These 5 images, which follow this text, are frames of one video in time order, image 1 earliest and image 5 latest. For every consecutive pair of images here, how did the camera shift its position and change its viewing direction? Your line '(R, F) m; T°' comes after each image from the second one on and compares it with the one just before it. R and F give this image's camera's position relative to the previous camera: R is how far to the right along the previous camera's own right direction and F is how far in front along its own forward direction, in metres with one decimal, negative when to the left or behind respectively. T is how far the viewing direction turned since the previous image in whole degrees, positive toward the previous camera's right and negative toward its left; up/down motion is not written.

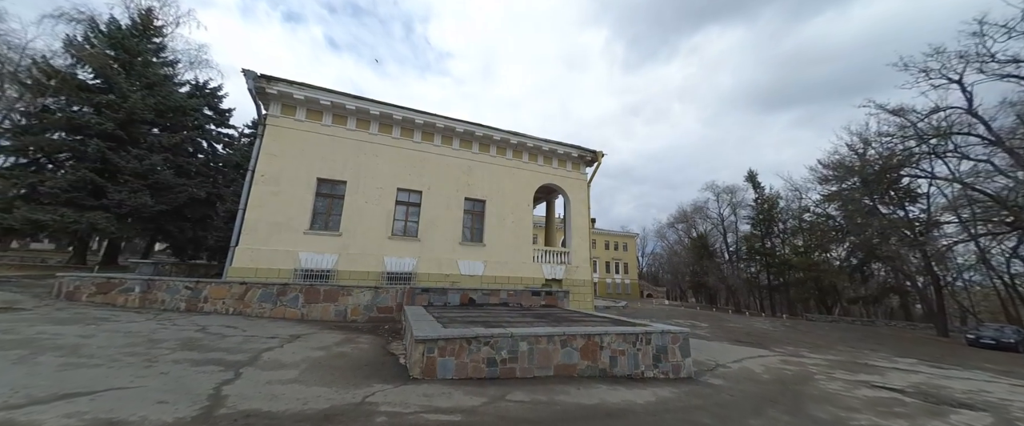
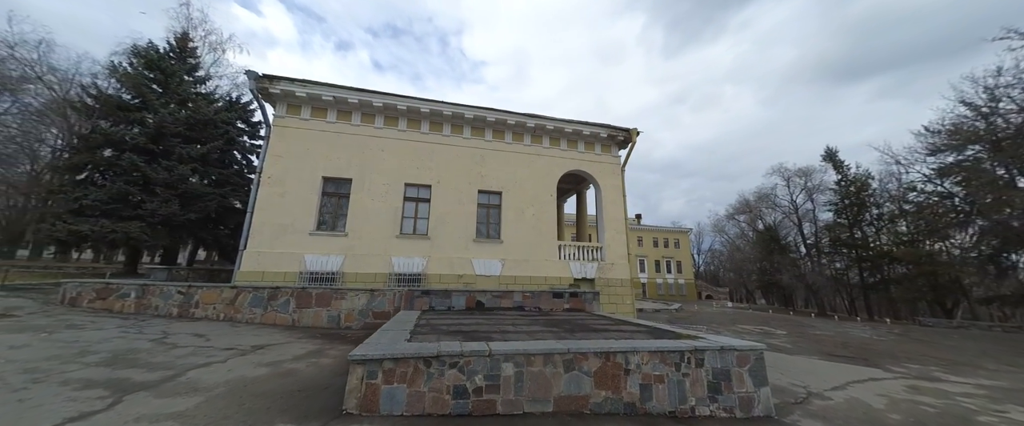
(+0.8, +1.4) m; -8°
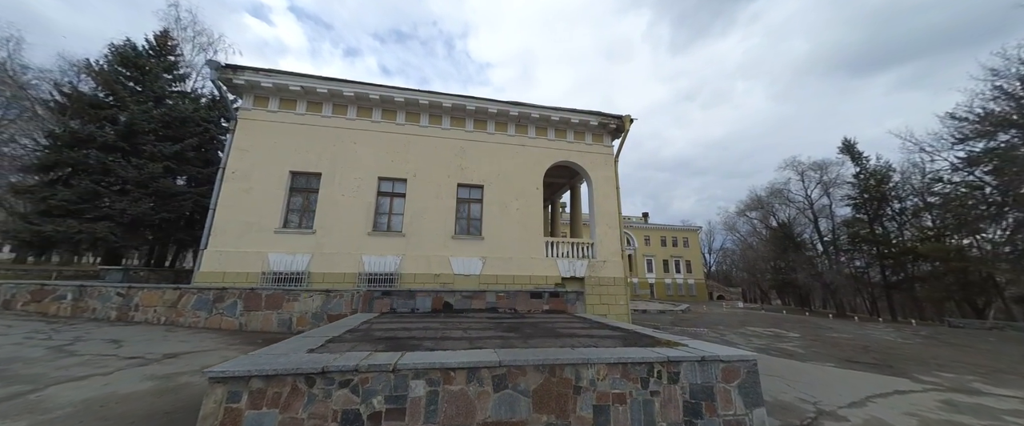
(+0.8, +0.8) m; -2°
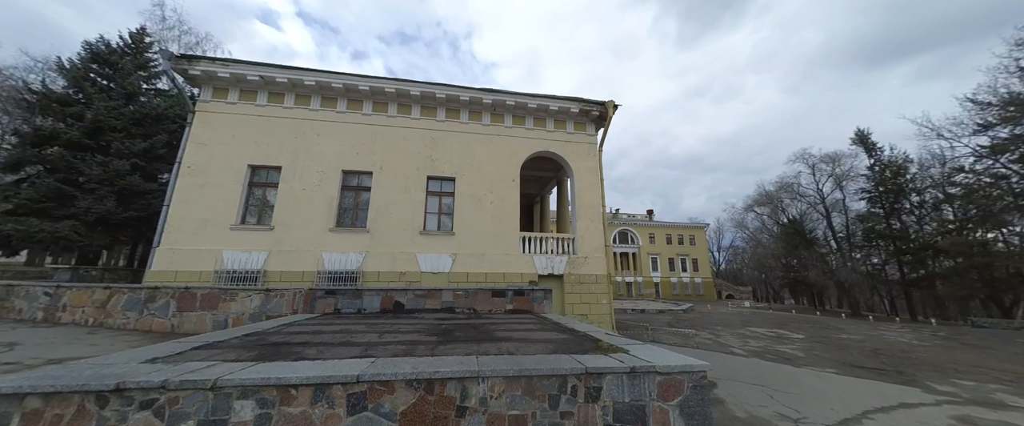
(+1.0, +0.7) m; -2°
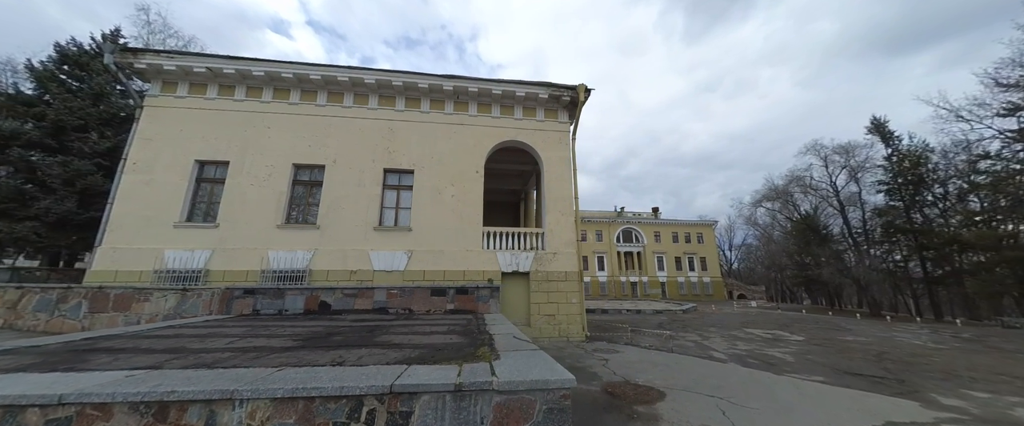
(+1.3, +0.7) m; -2°
